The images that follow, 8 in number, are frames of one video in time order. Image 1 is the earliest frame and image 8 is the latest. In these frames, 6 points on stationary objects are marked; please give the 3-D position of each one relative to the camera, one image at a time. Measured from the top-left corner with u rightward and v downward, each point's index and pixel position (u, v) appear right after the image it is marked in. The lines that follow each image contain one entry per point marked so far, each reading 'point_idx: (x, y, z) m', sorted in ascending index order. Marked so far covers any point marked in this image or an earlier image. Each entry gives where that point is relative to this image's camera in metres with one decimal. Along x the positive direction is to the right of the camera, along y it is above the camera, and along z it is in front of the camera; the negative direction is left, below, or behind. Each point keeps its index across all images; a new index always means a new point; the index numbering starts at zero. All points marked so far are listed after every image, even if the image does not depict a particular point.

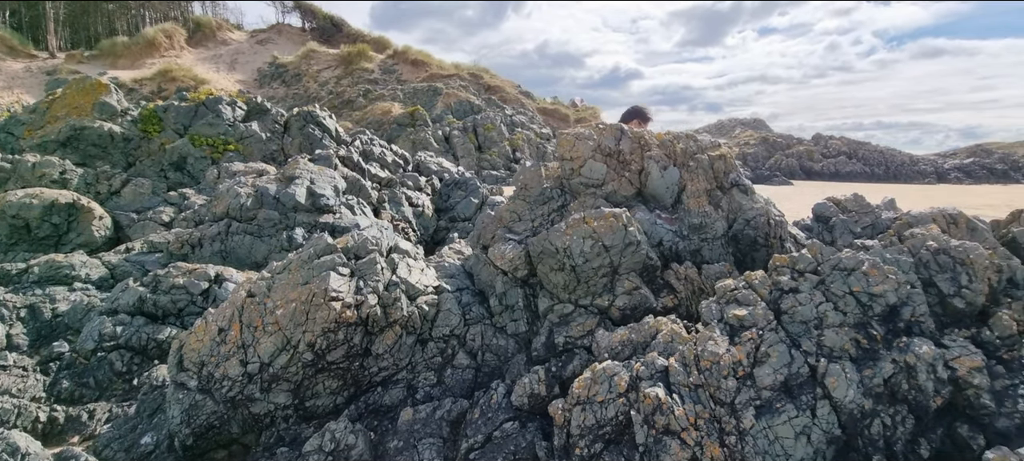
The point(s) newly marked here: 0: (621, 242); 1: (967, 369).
0: (+1.5, -0.2, +6.8) m
1: (+4.3, -1.3, +4.7) m
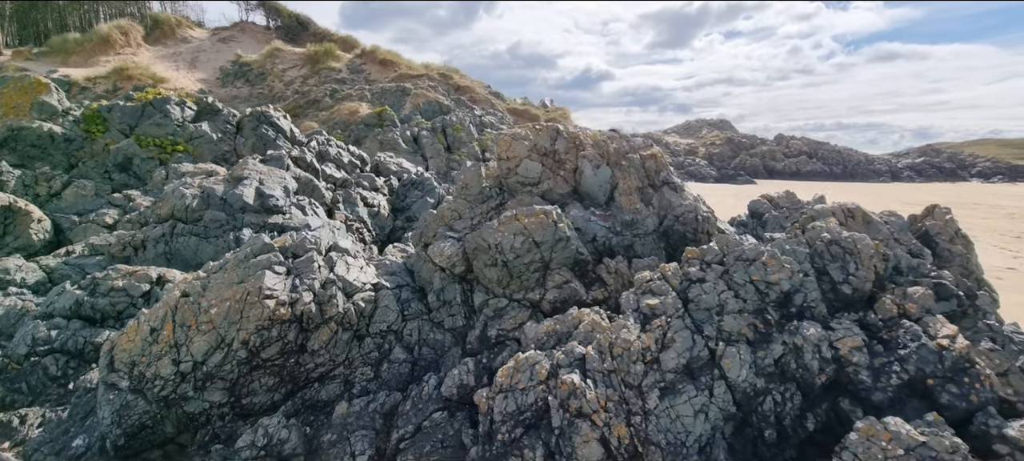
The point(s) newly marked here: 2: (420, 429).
0: (+0.6, -0.1, +7.1) m
1: (+3.5, -1.2, +5.1) m
2: (-1.1, -2.4, +5.9) m
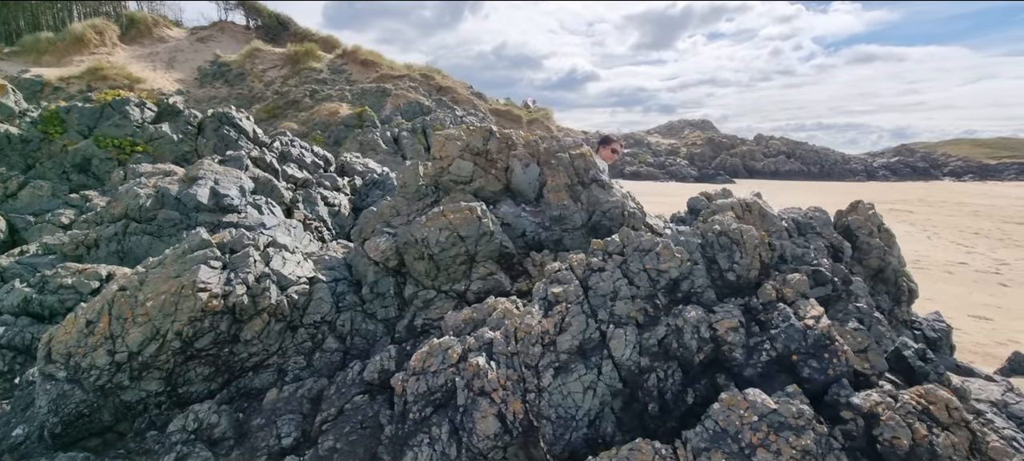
0: (-0.6, 0.0, +7.6) m
1: (+2.4, -1.1, +5.7) m
2: (-2.2, -2.3, +6.3) m
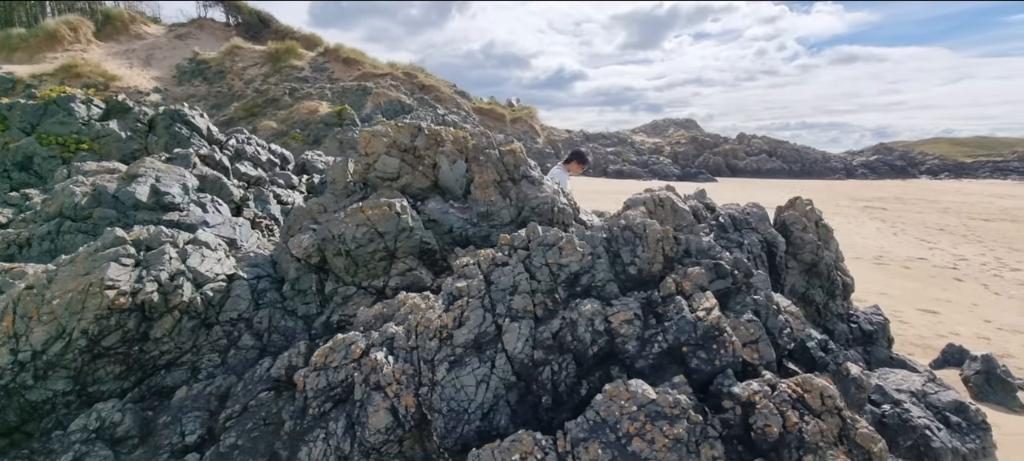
0: (-1.8, 0.0, +7.6) m
1: (+1.2, -1.1, +5.7) m
2: (-3.4, -2.3, +6.3) m
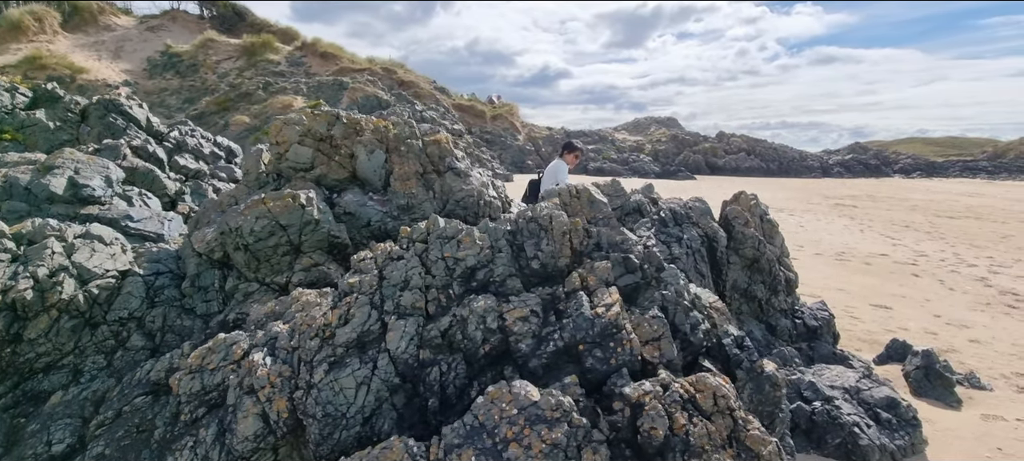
0: (-3.1, +0.1, +7.1) m
1: (0.0, -1.0, +5.4) m
2: (-4.6, -2.2, +5.8) m
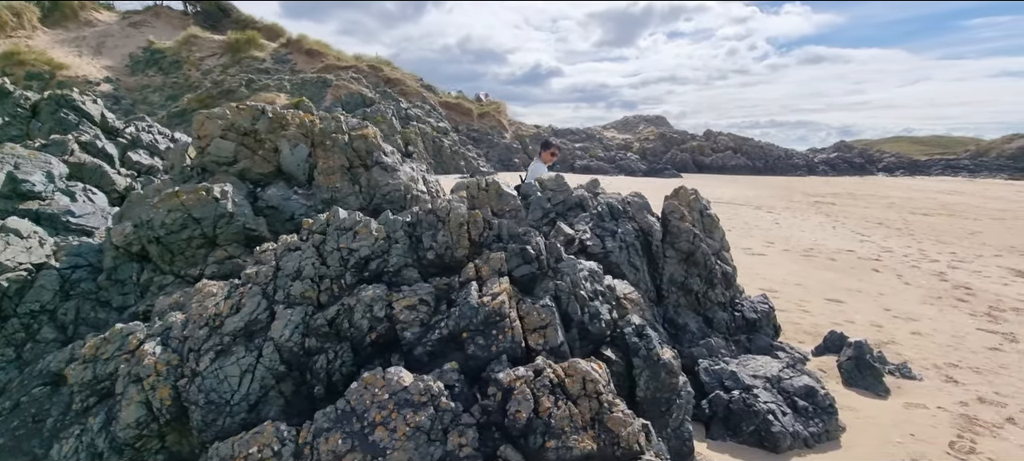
0: (-4.4, +0.2, +7.2) m
1: (-1.2, -0.9, +5.5) m
2: (-5.9, -2.1, +5.9) m
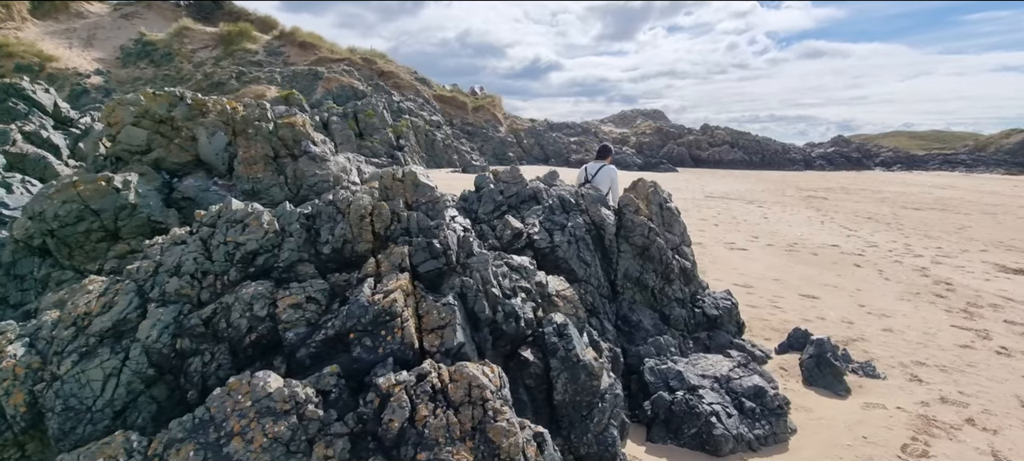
0: (-5.5, +0.3, +6.8) m
1: (-2.3, -0.8, +5.1) m
2: (-7.0, -2.0, +5.5) m
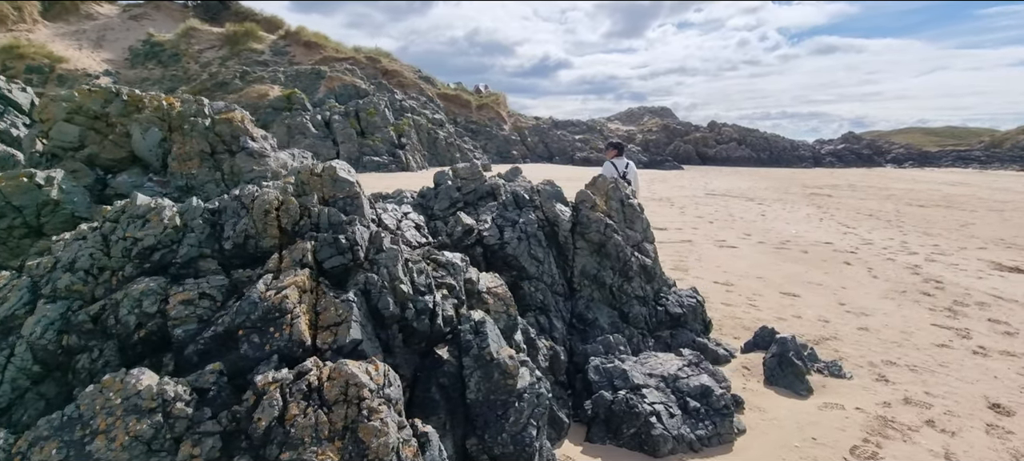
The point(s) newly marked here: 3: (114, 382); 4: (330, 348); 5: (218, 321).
0: (-6.5, +0.4, +6.8) m
1: (-3.4, -0.7, +5.0) m
2: (-8.0, -1.9, +5.5) m
3: (-3.5, -1.3, +4.4) m
4: (-1.8, -1.2, +5.0) m
5: (-3.0, -0.9, +5.0) m
